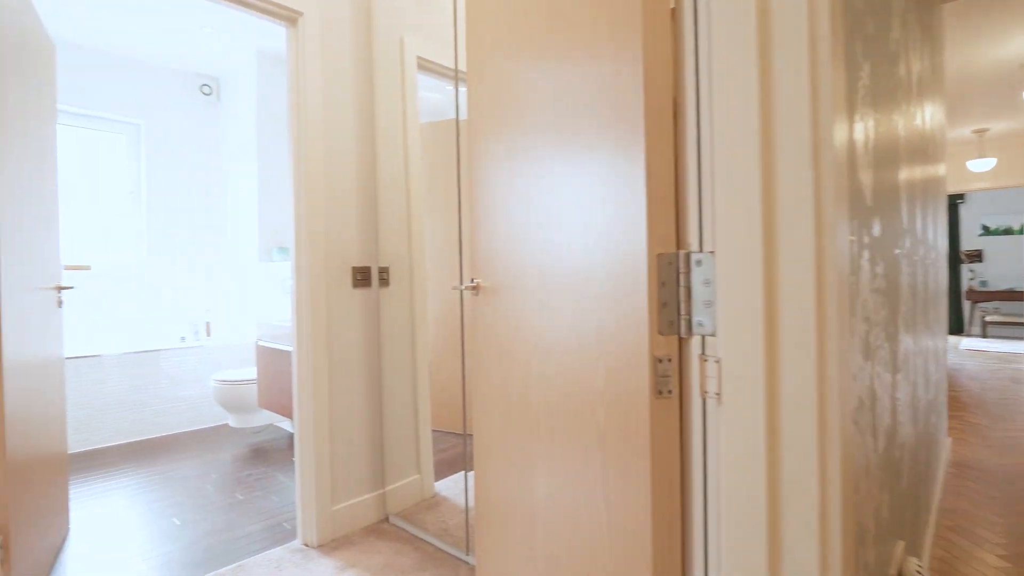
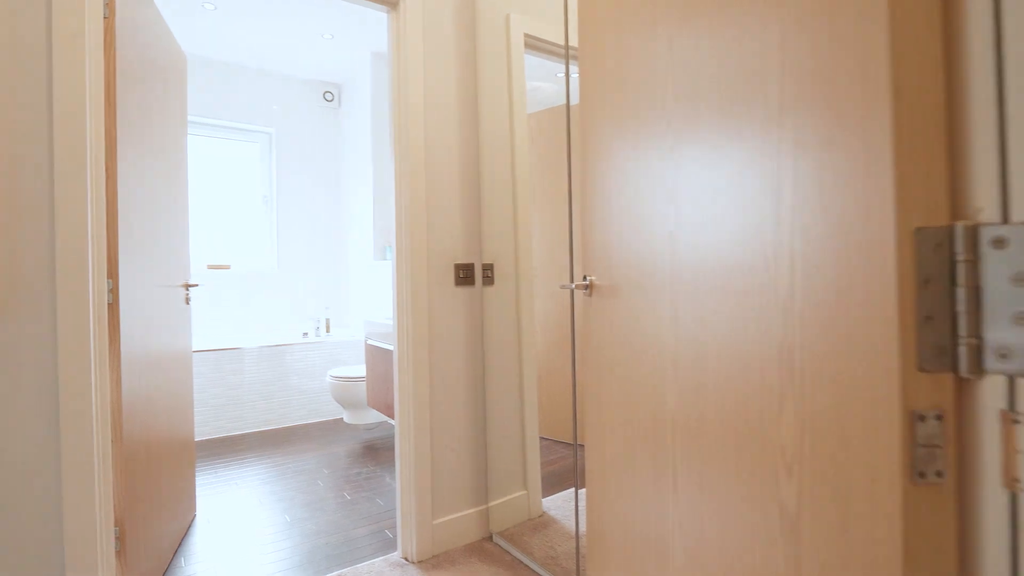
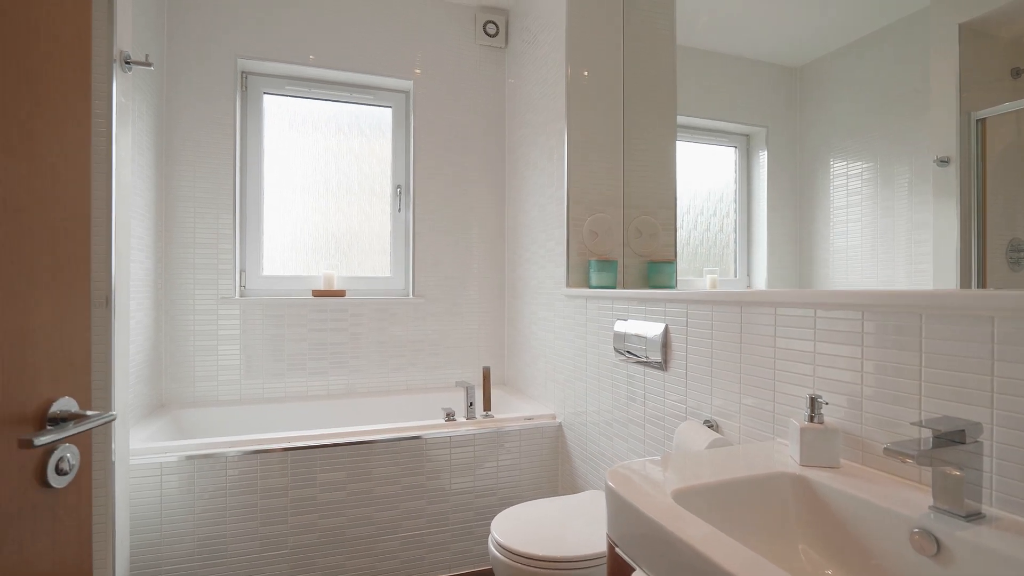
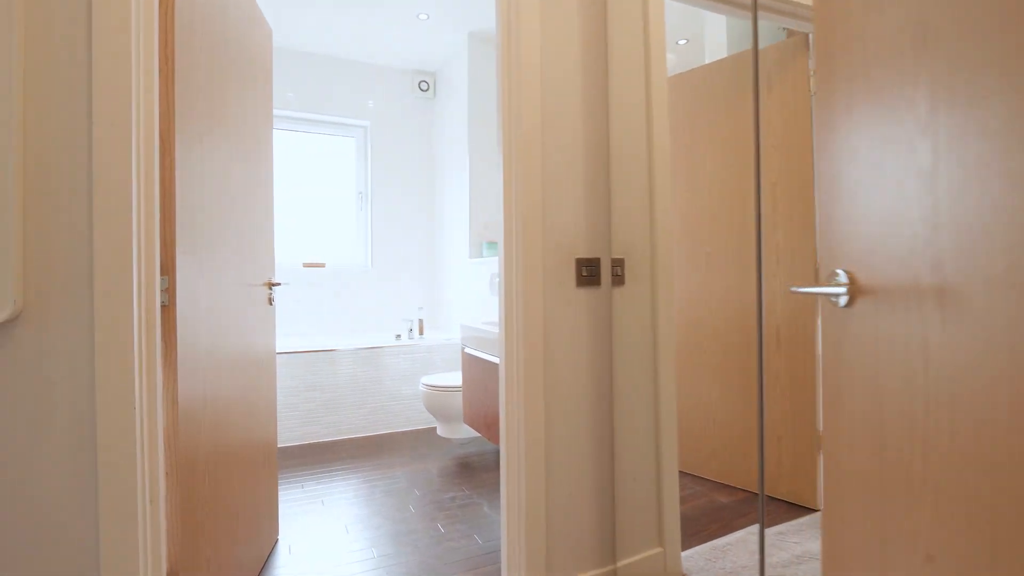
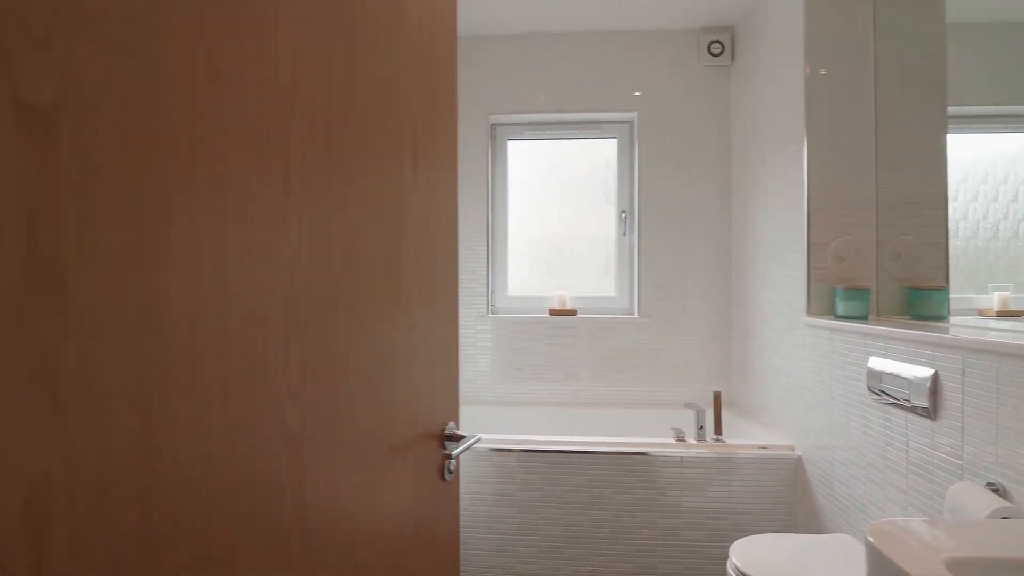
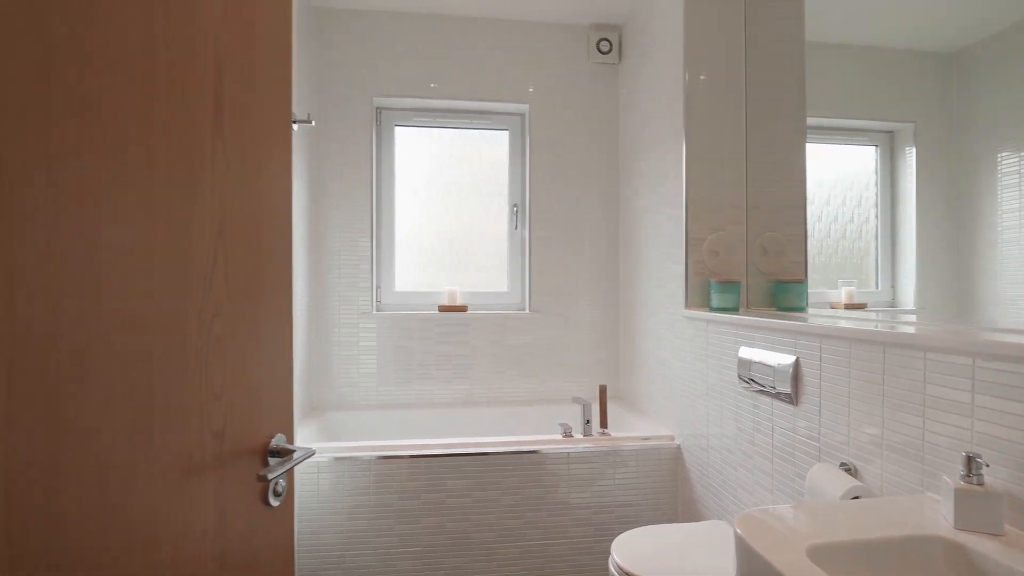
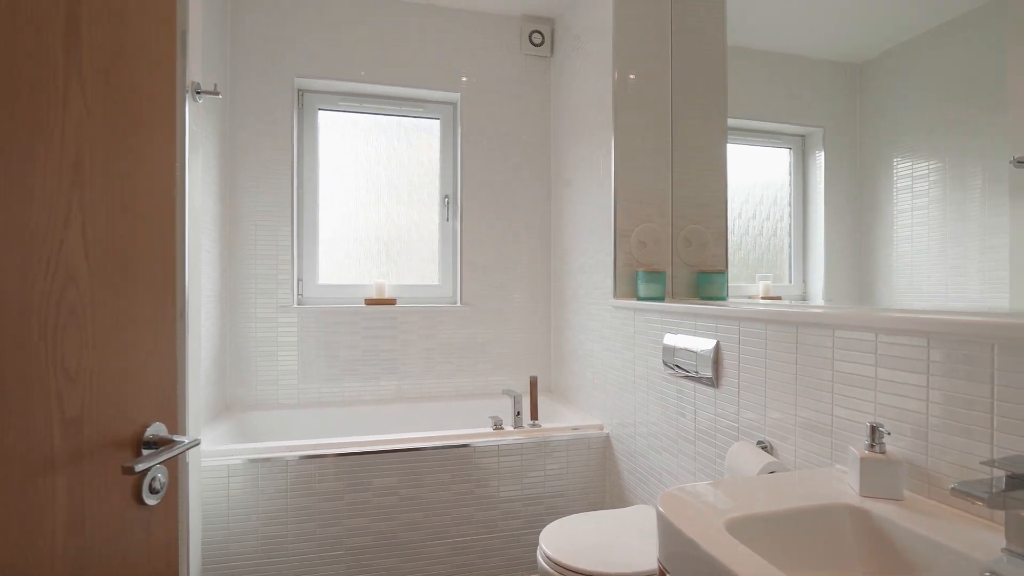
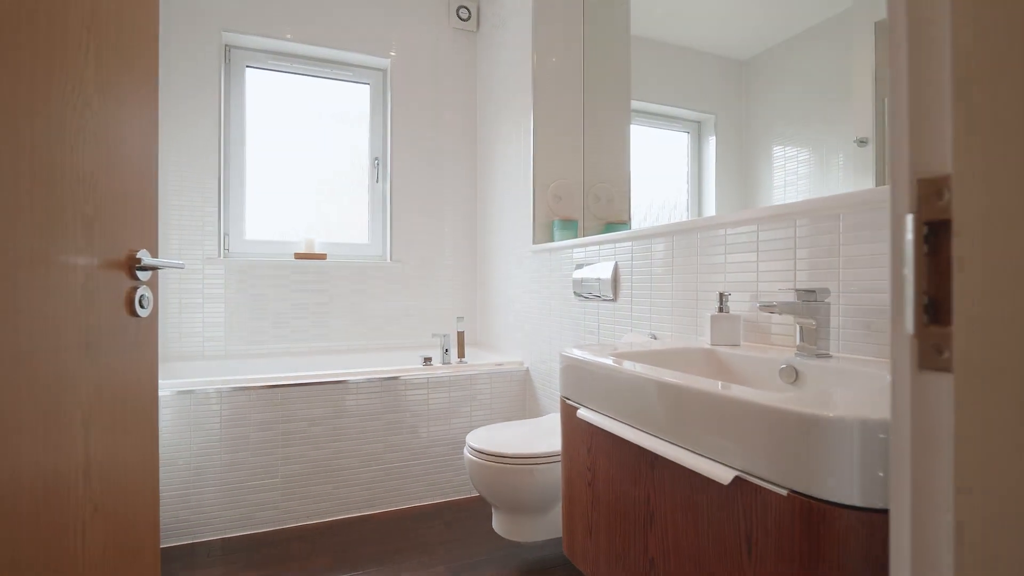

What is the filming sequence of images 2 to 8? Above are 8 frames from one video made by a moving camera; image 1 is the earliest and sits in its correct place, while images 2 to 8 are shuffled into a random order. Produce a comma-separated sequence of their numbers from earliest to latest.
2, 4, 8, 3, 7, 6, 5
